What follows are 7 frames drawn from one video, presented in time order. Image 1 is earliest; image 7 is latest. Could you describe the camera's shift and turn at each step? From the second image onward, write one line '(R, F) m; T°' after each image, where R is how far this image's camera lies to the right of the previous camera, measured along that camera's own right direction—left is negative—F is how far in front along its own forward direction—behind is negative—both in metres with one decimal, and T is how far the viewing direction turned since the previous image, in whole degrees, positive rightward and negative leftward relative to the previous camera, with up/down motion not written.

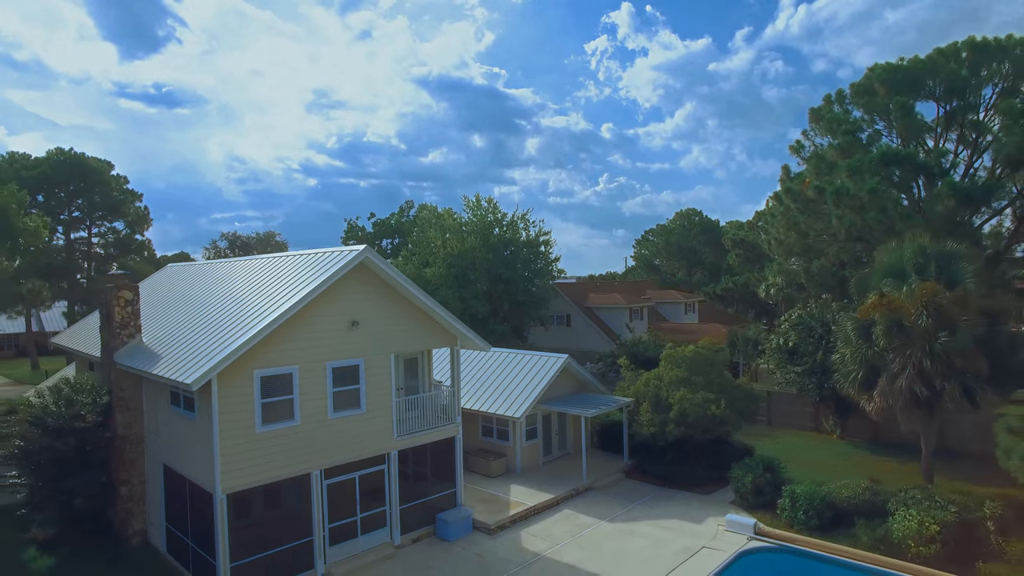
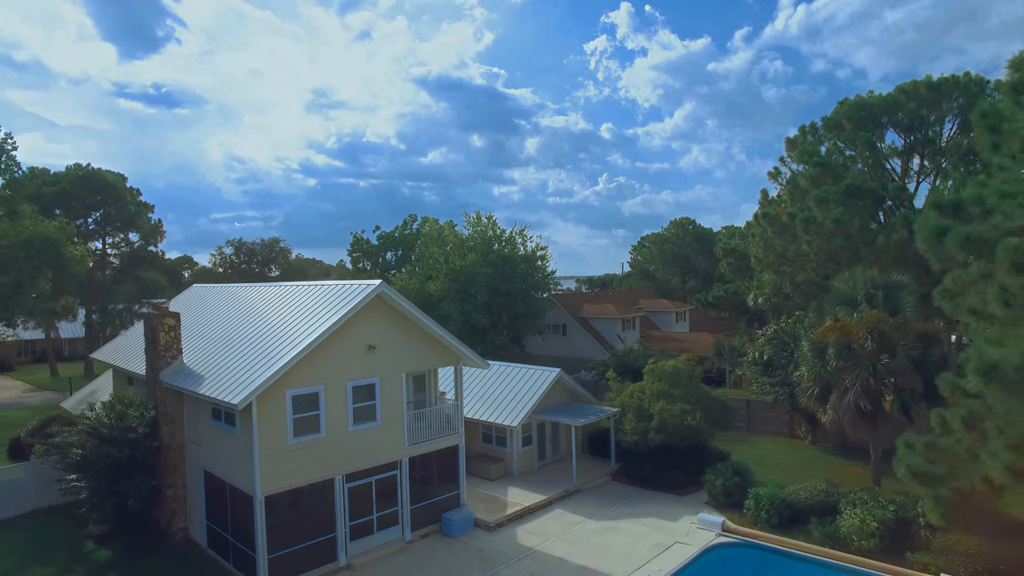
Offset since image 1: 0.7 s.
(+0.1, -1.8) m; 0°
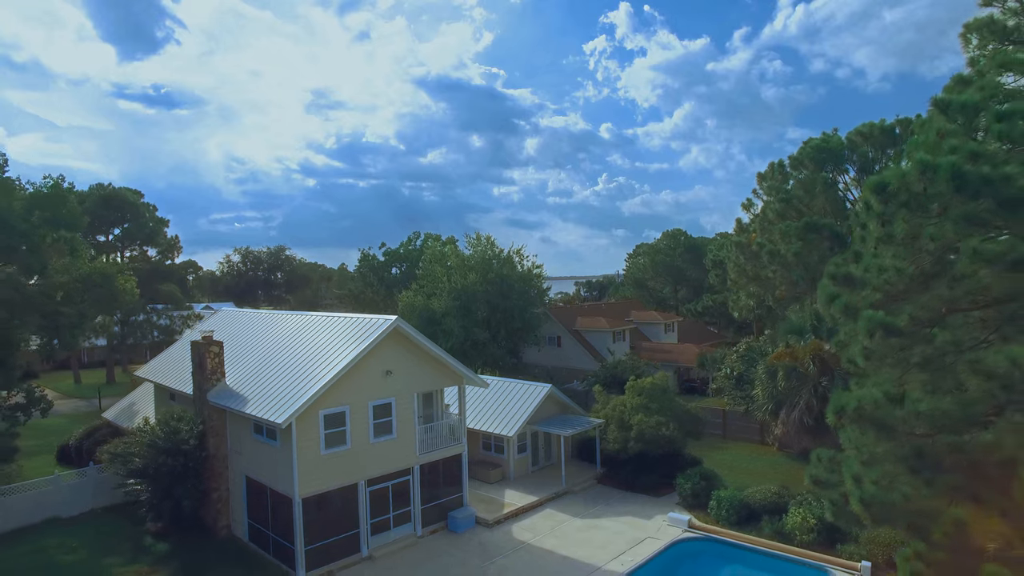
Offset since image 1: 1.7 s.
(+0.1, -2.5) m; 0°
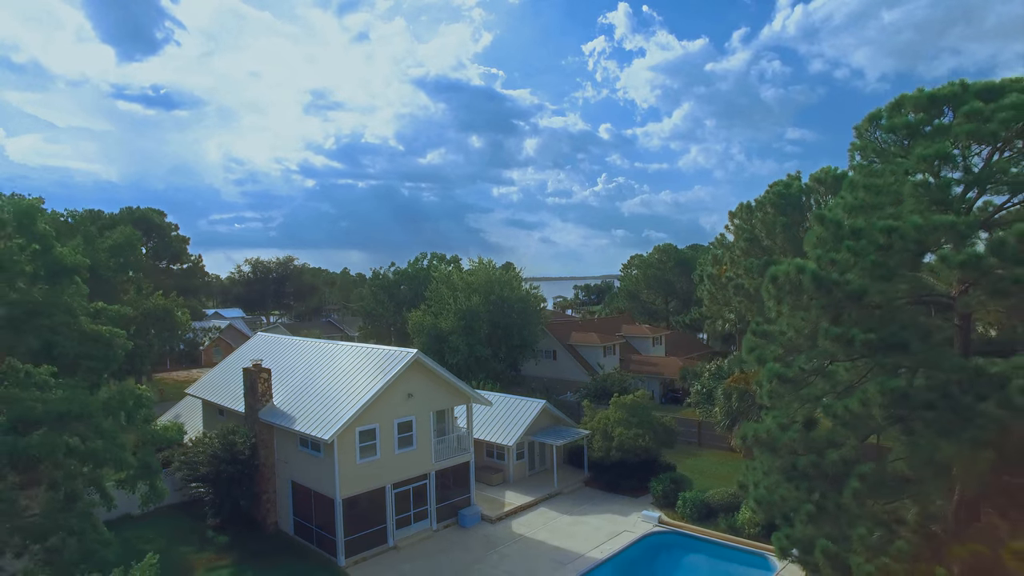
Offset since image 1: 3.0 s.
(0.0, -3.6) m; 0°
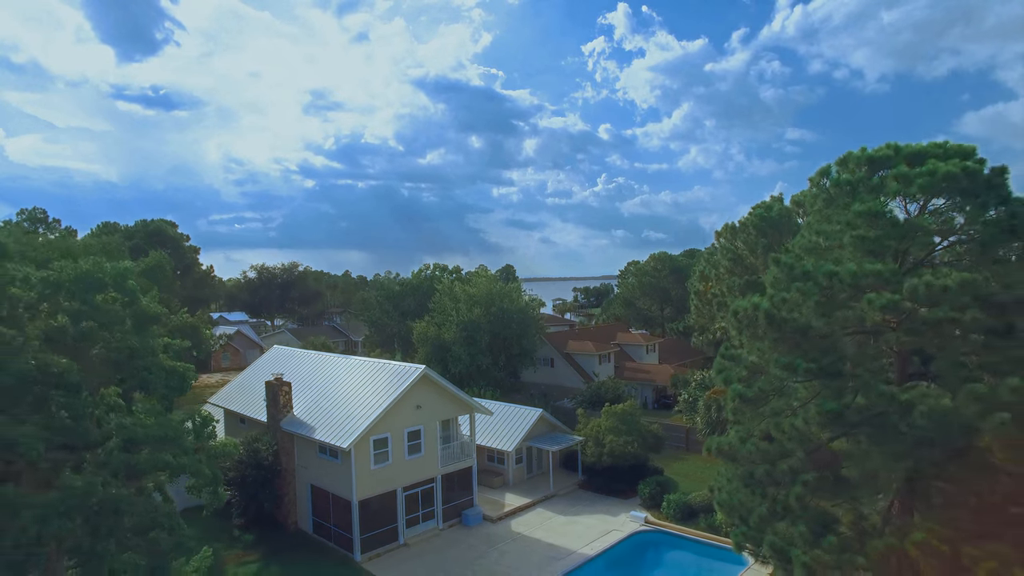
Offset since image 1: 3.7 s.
(0.0, -2.1) m; 0°
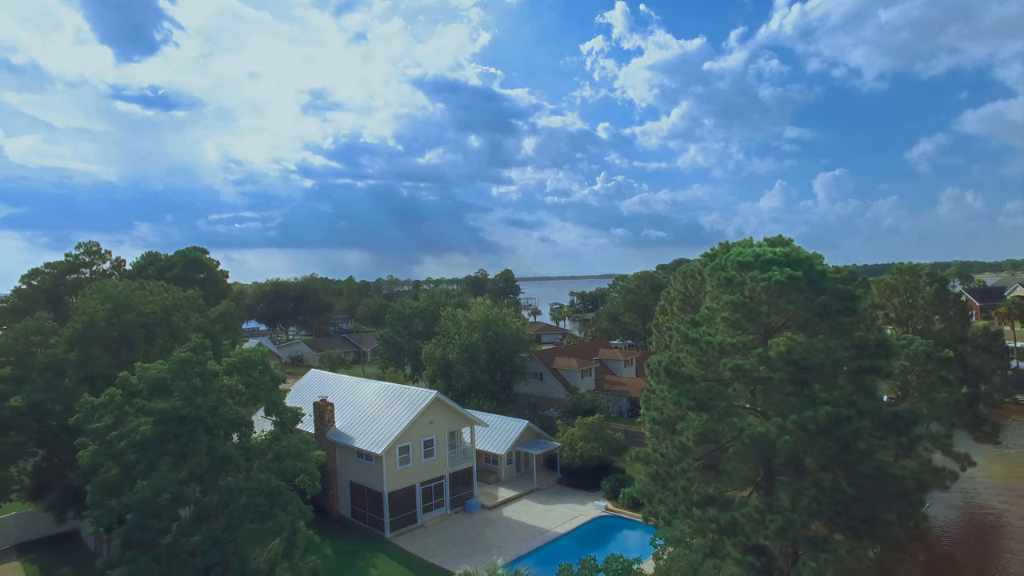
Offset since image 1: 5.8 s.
(+0.4, -7.1) m; 0°
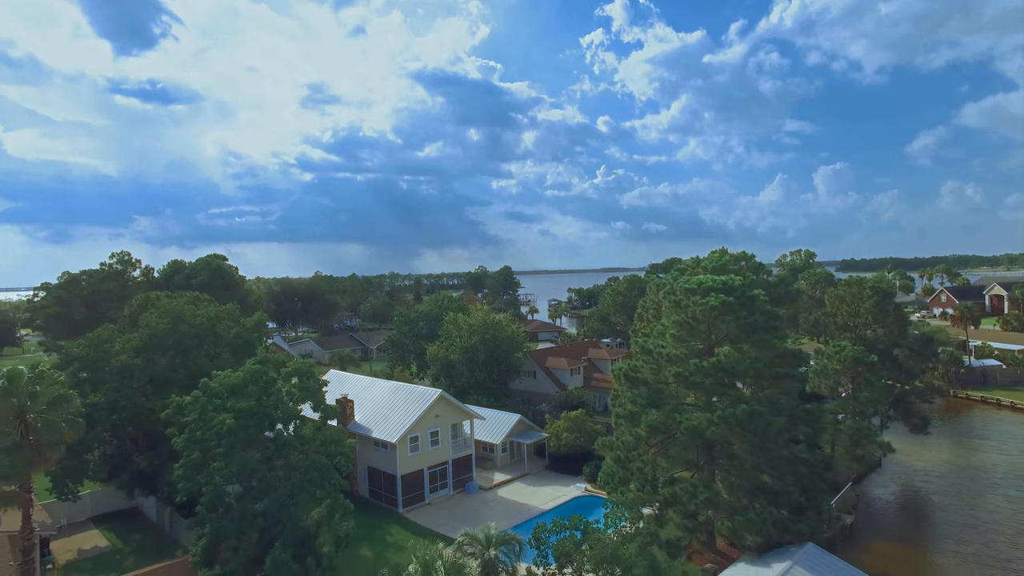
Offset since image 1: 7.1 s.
(+0.4, -5.1) m; 0°
